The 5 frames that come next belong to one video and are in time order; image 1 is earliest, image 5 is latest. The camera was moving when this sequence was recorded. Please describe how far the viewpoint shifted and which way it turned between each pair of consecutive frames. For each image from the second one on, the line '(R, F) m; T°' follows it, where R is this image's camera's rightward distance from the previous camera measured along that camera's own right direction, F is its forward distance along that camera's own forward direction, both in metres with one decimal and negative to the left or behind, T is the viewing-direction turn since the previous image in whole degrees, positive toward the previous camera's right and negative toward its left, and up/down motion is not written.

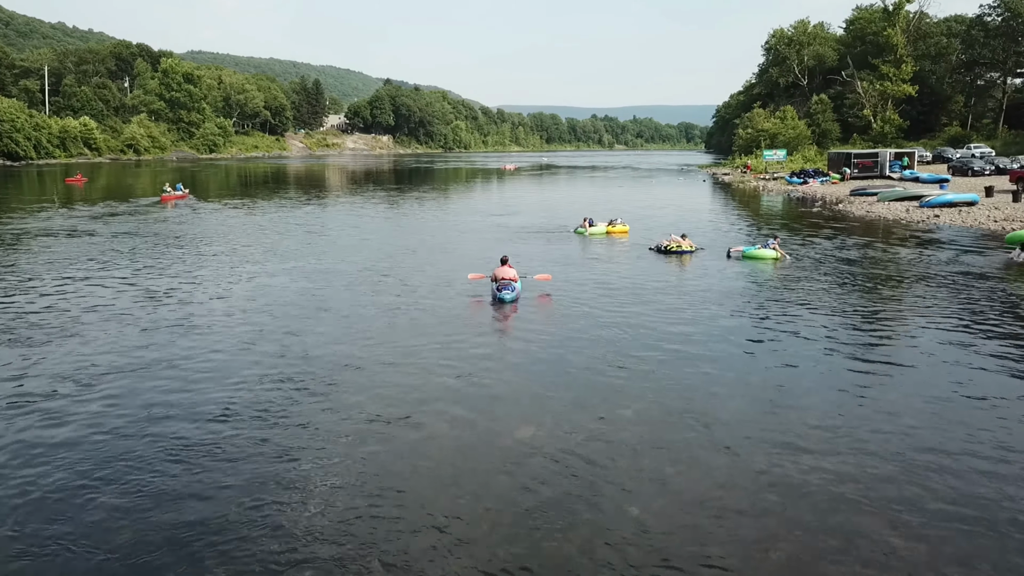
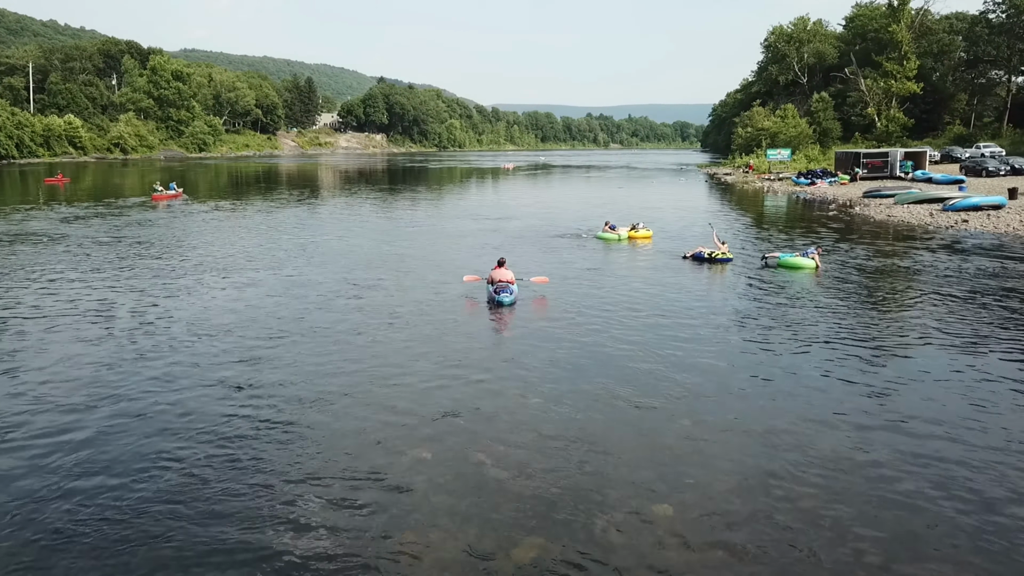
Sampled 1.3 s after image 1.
(-0.2, +2.4) m; 0°
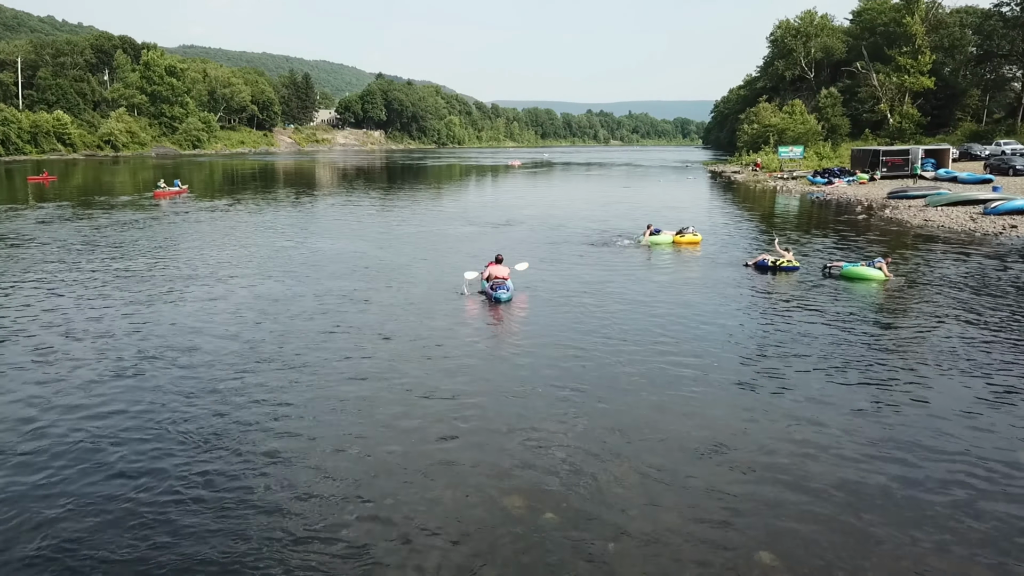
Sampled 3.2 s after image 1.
(-0.2, +2.8) m; 0°
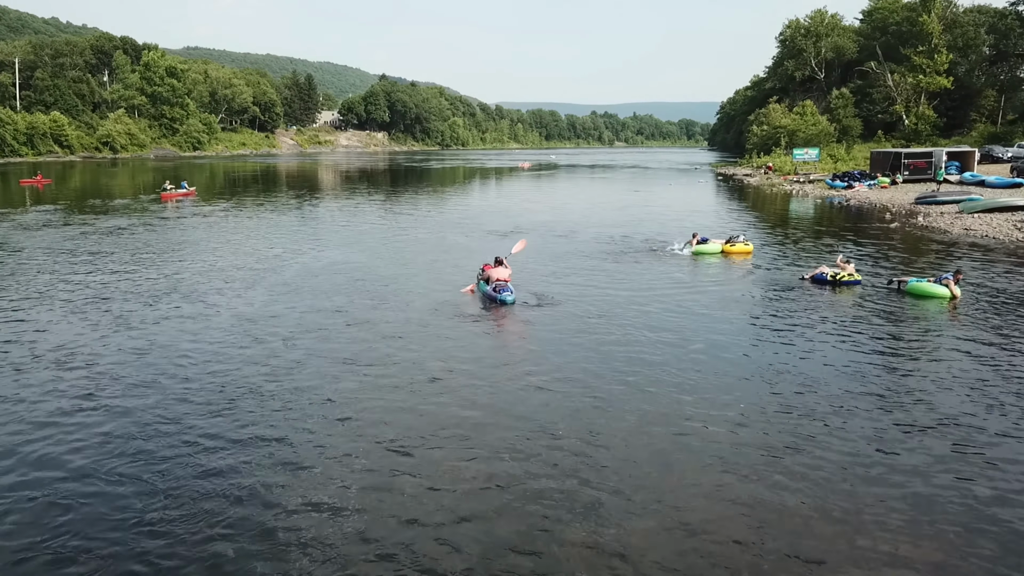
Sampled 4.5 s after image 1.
(-0.2, +2.2) m; 0°
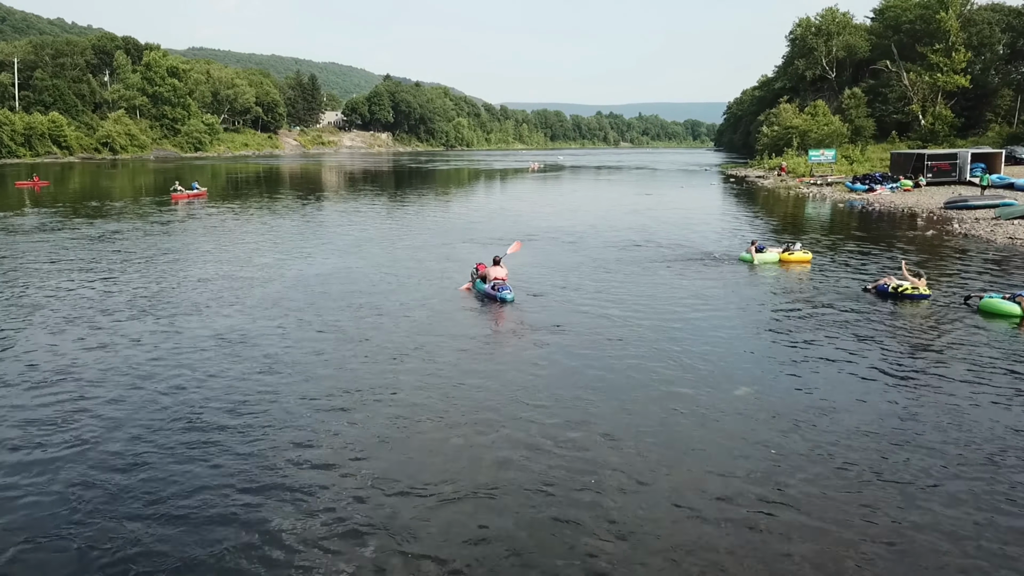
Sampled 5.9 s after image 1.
(-0.2, +2.0) m; 0°
